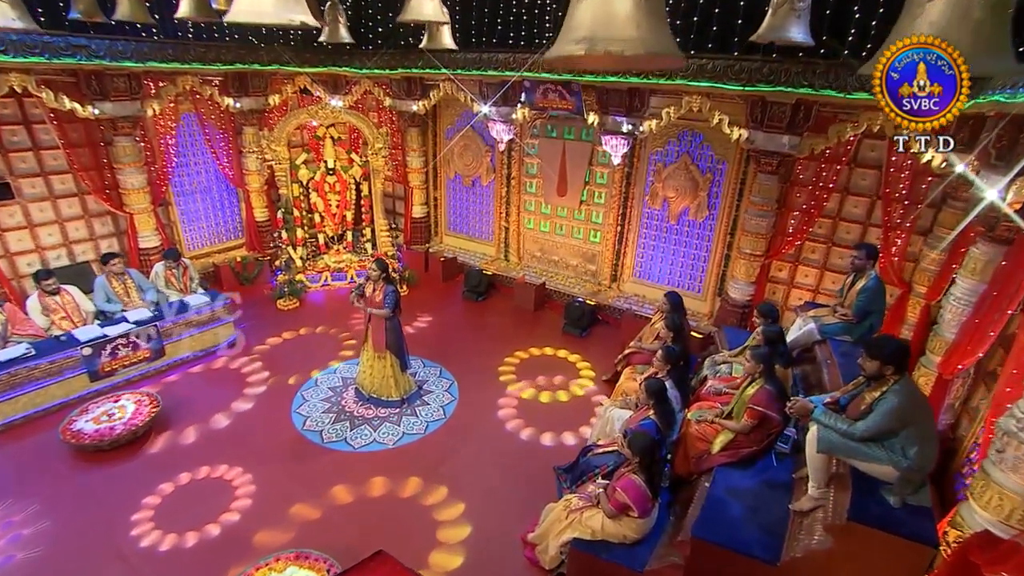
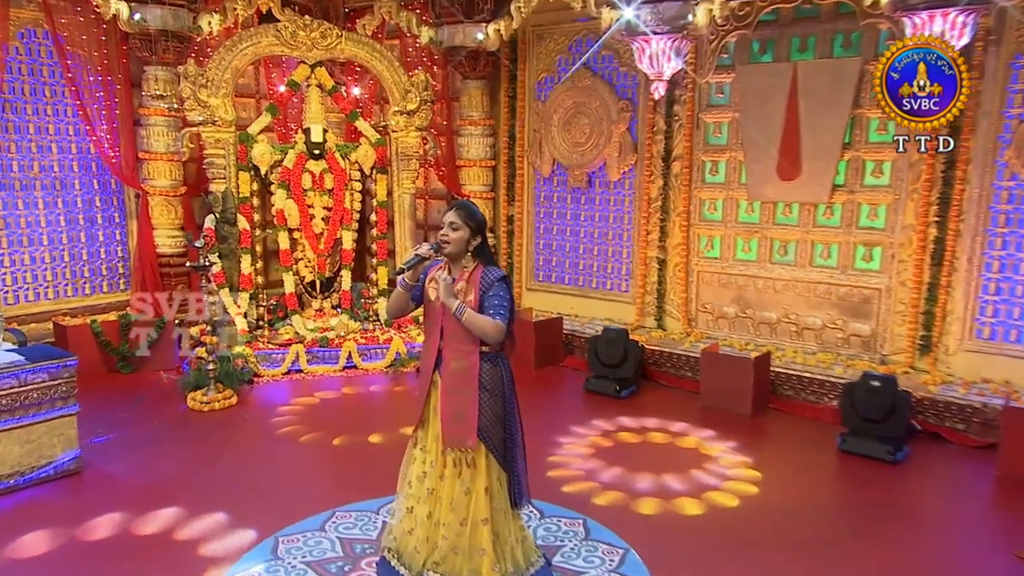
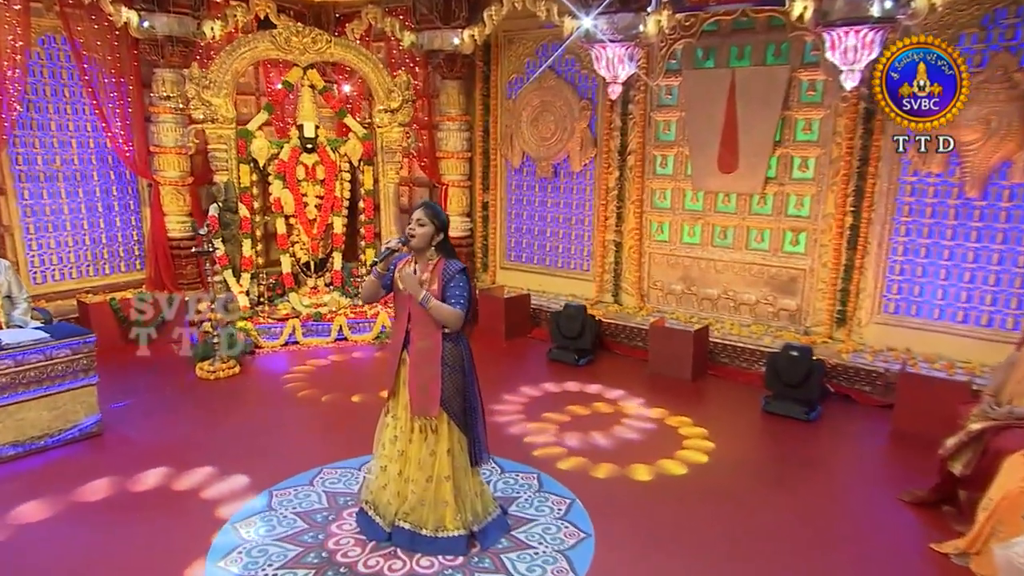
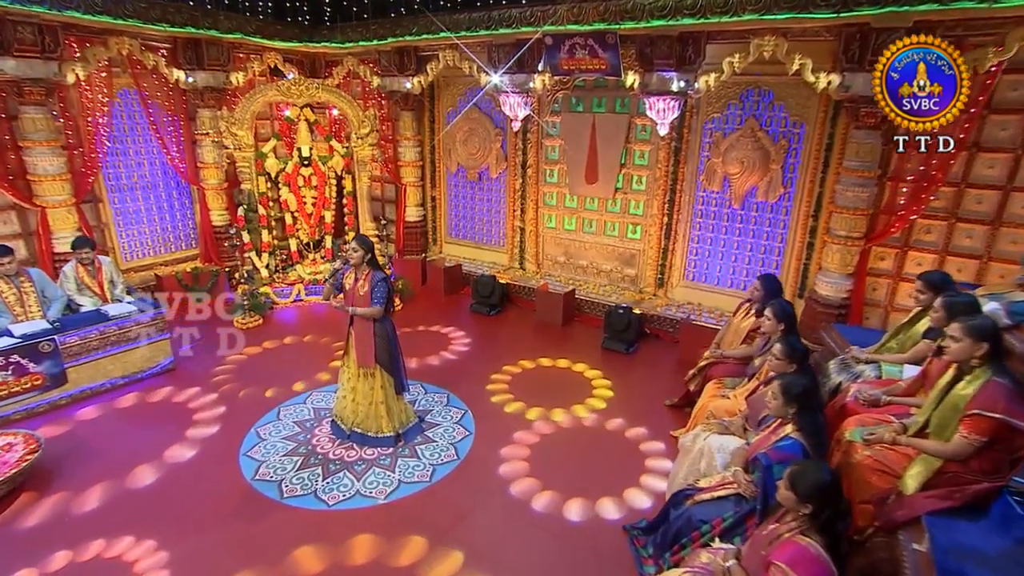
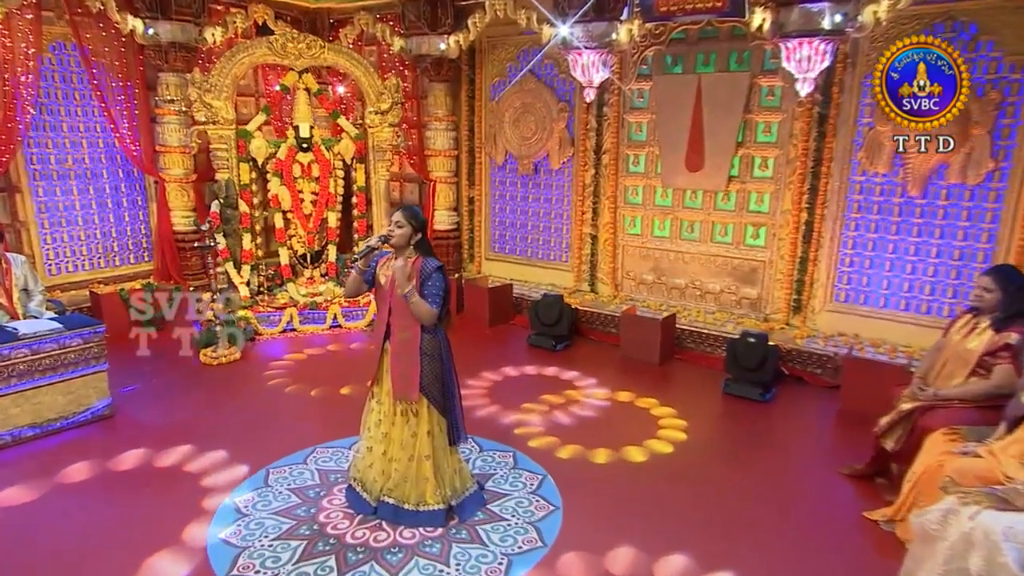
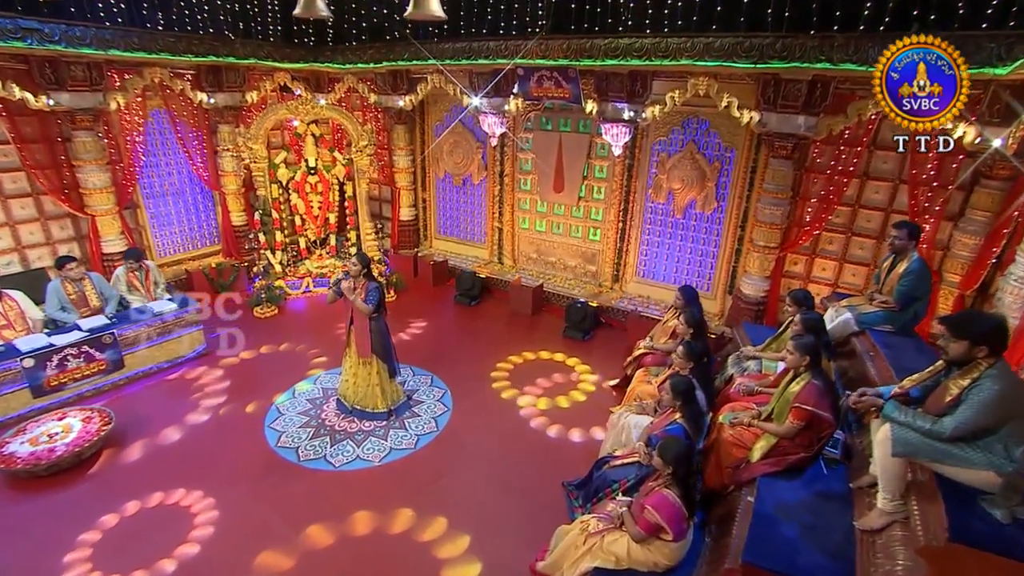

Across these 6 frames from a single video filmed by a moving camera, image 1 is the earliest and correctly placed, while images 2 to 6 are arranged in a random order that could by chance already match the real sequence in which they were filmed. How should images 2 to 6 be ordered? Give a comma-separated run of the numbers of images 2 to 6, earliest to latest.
6, 4, 5, 3, 2
